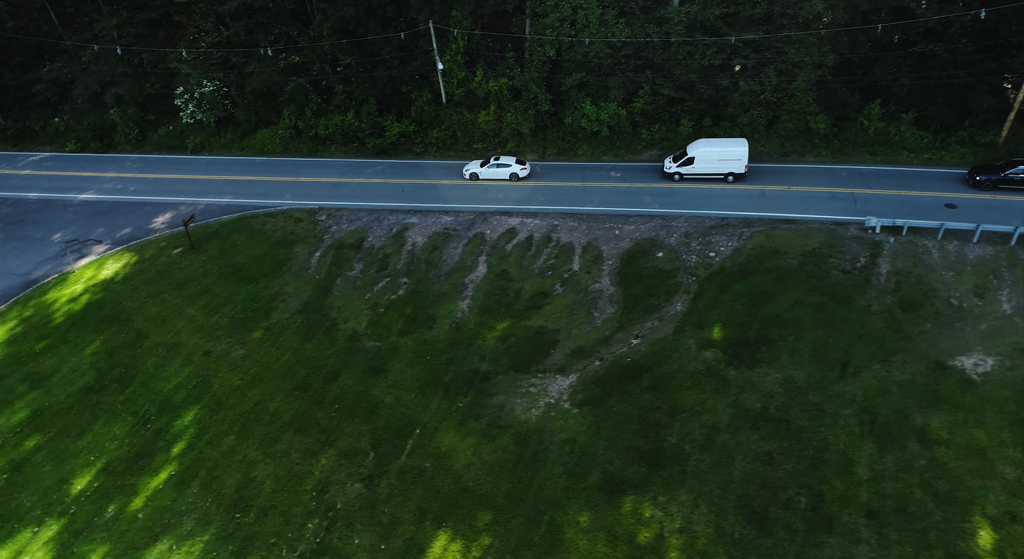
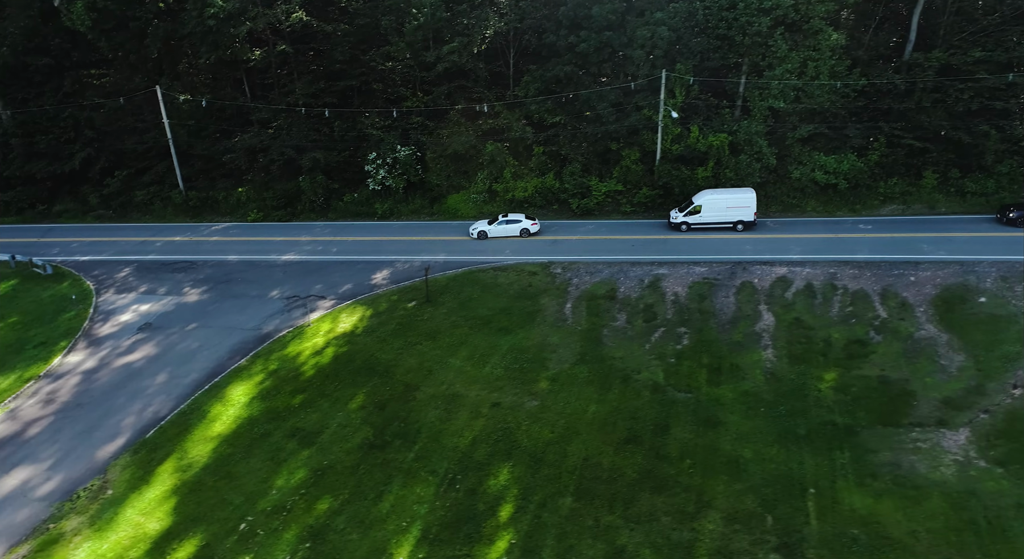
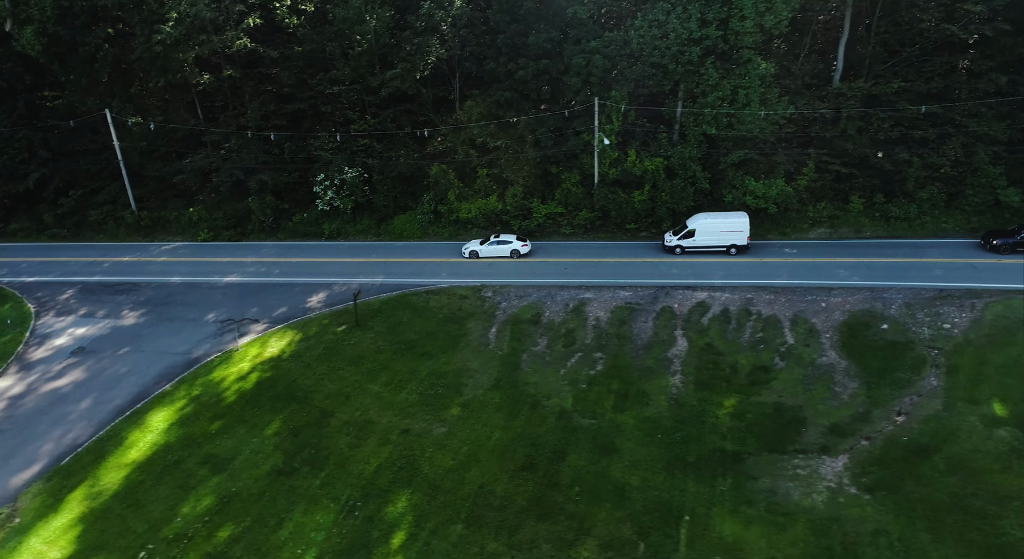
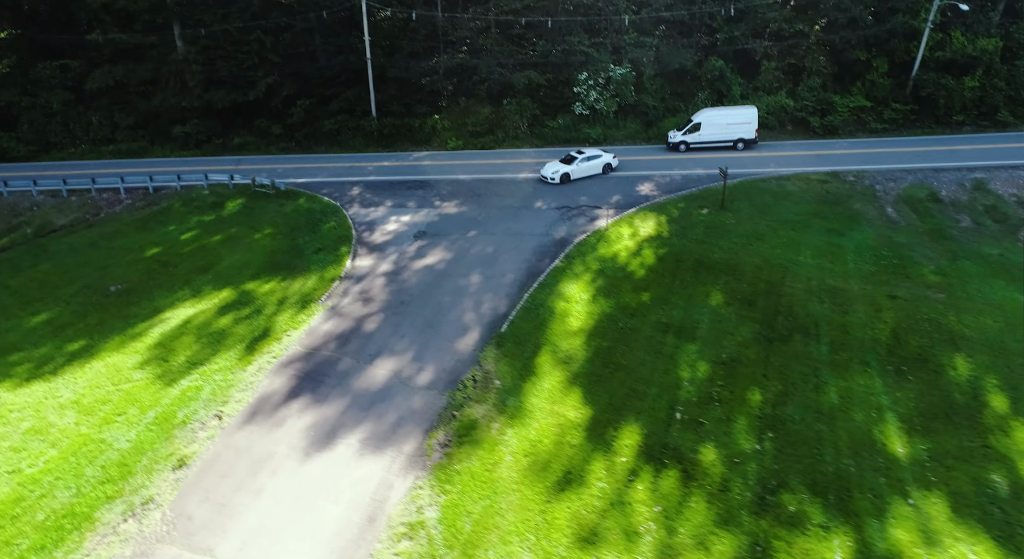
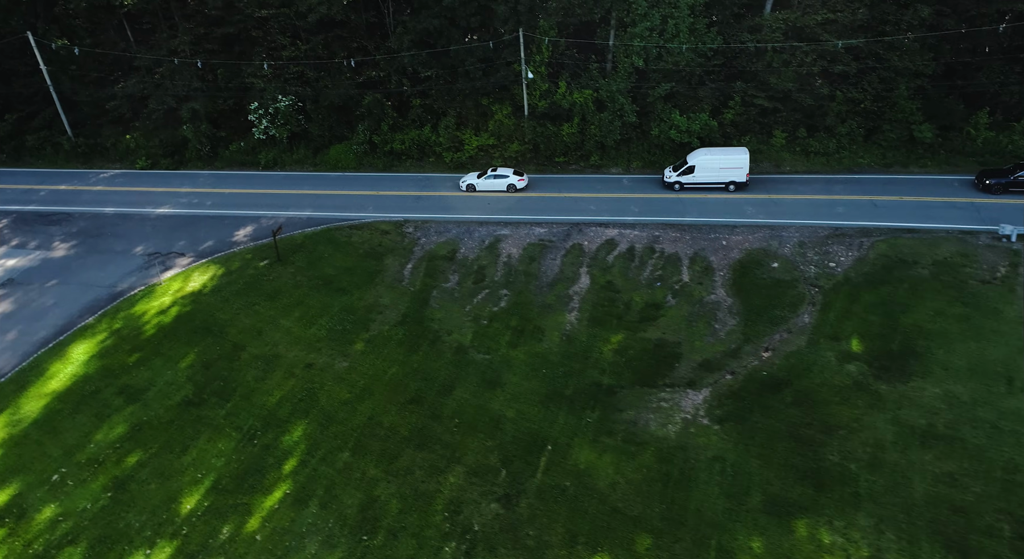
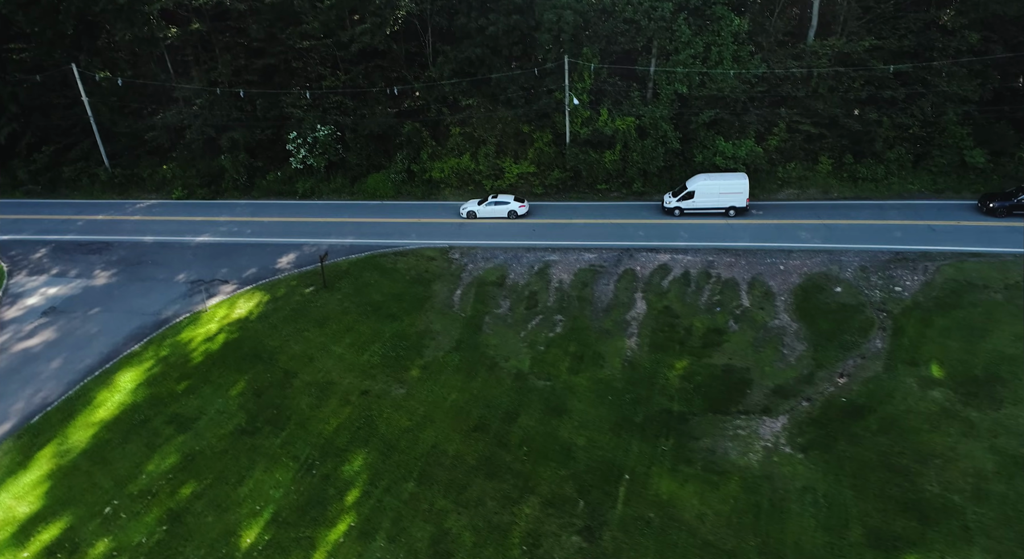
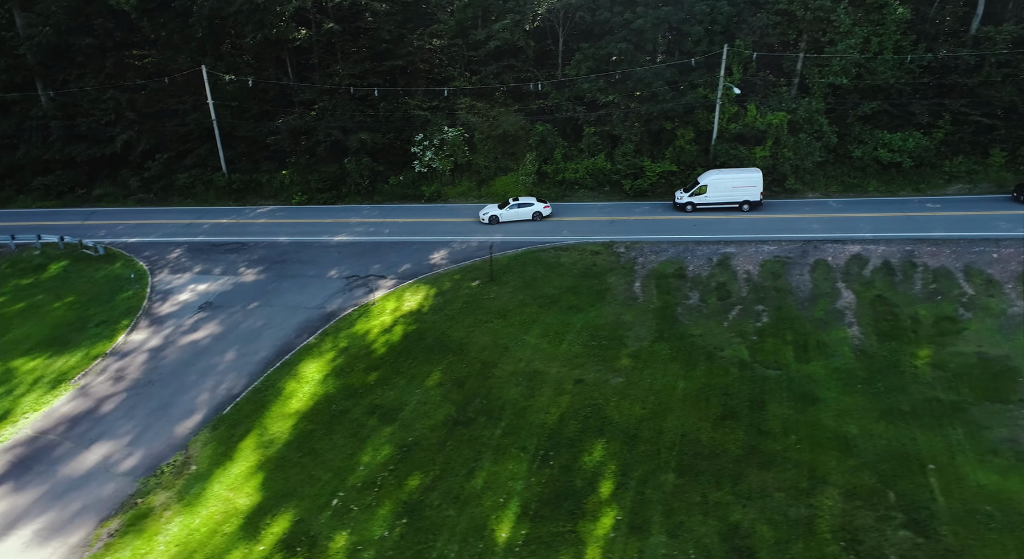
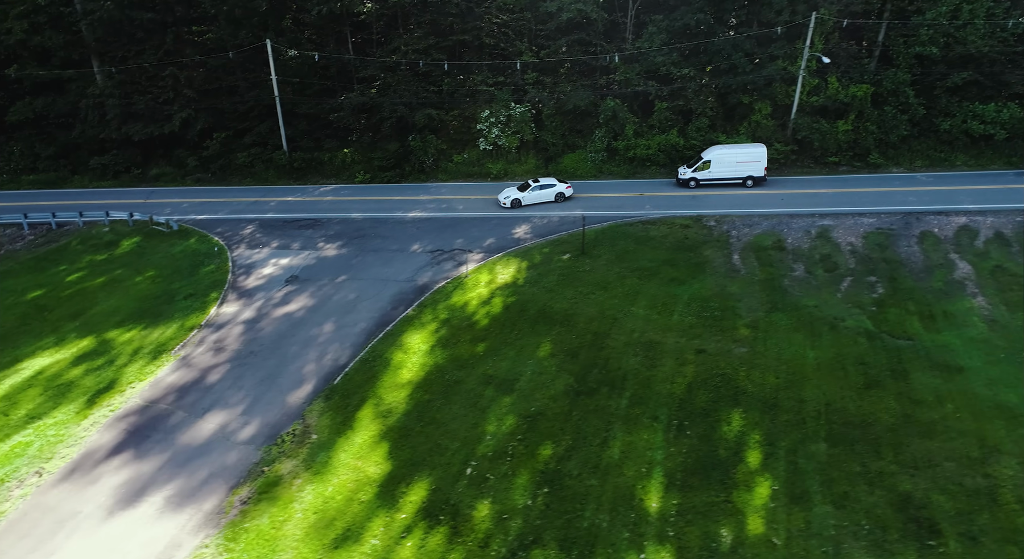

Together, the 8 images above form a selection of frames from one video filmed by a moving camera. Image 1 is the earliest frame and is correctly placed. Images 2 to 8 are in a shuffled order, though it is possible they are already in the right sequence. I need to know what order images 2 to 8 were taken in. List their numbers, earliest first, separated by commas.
5, 6, 3, 2, 7, 8, 4
